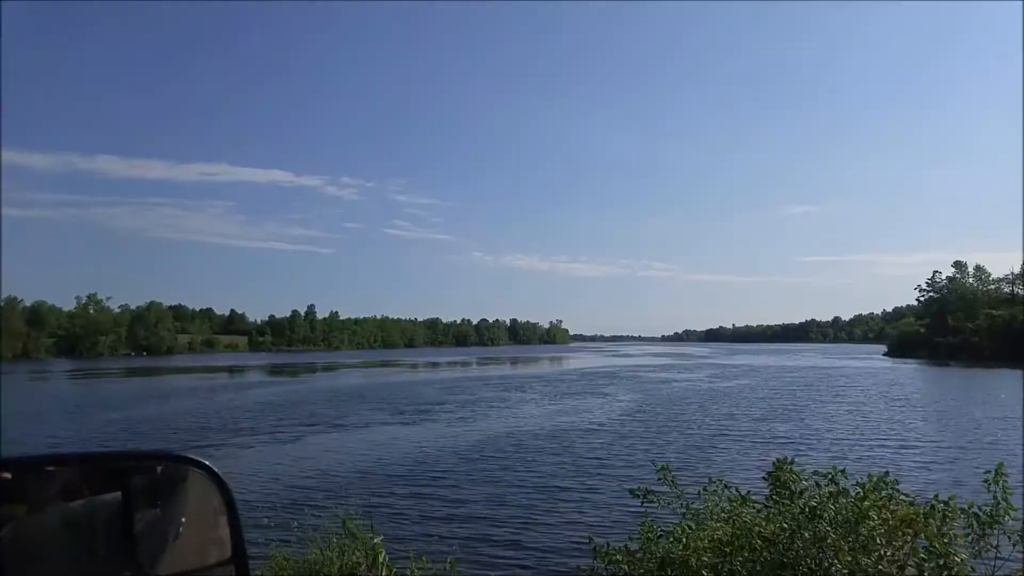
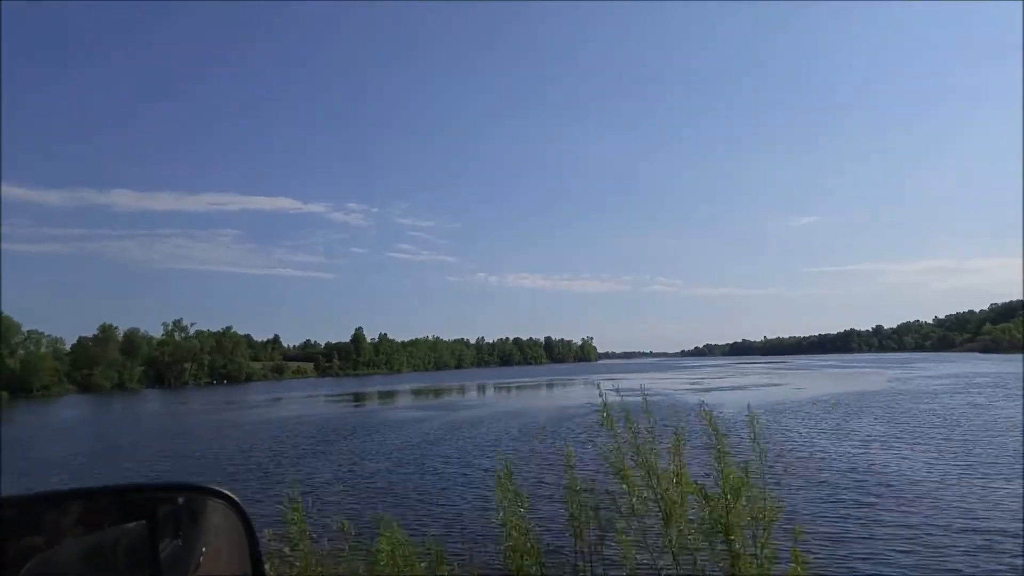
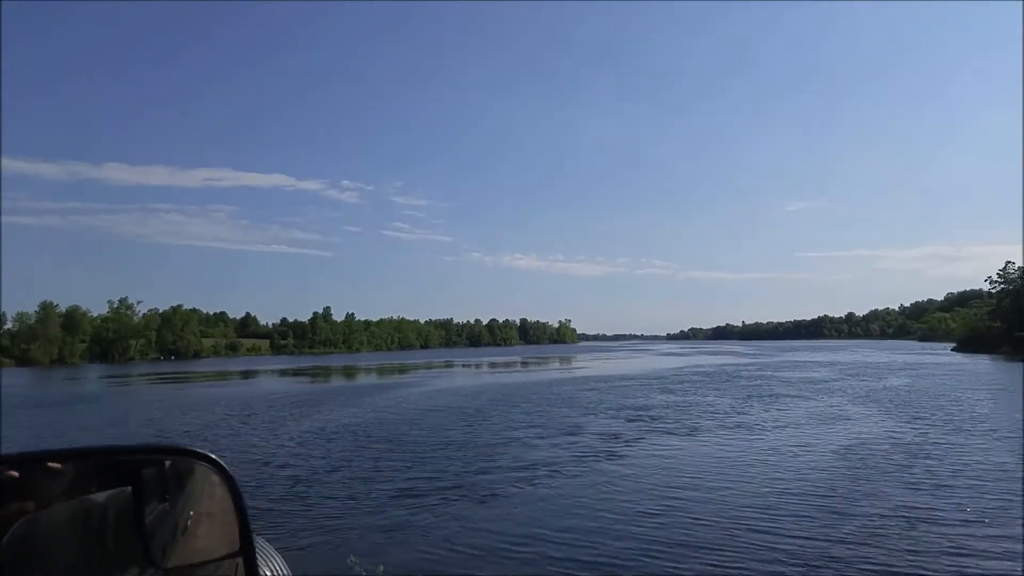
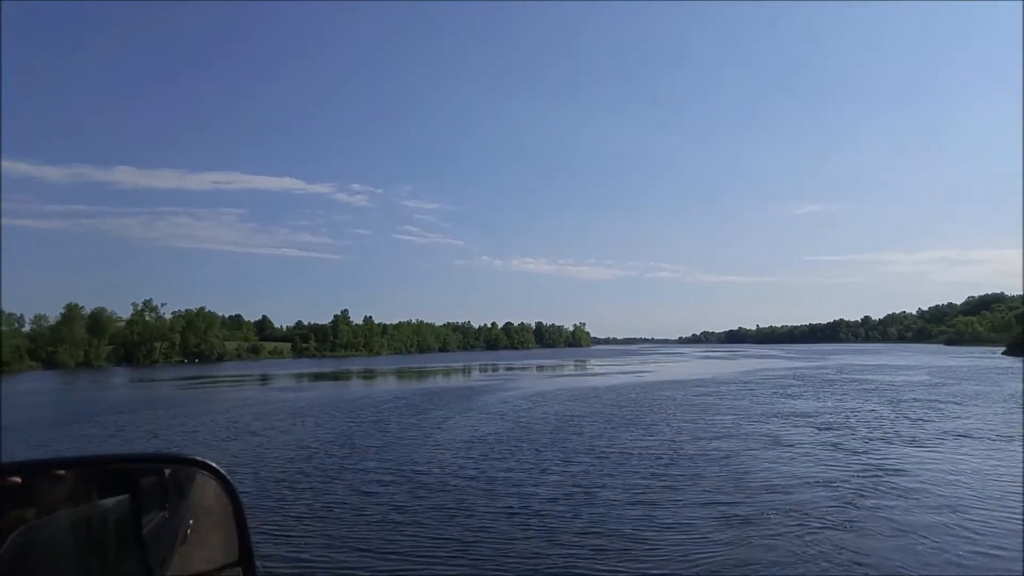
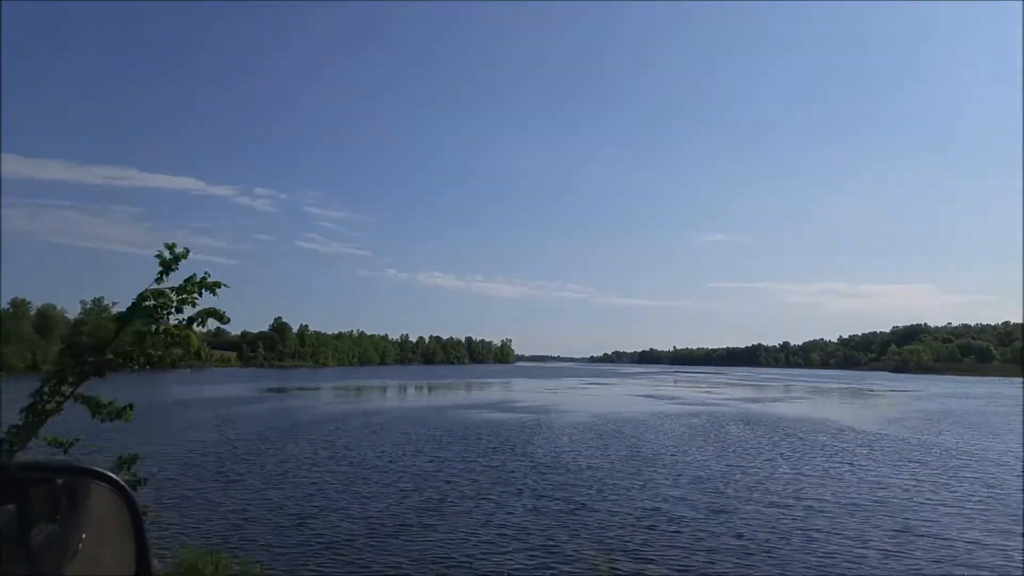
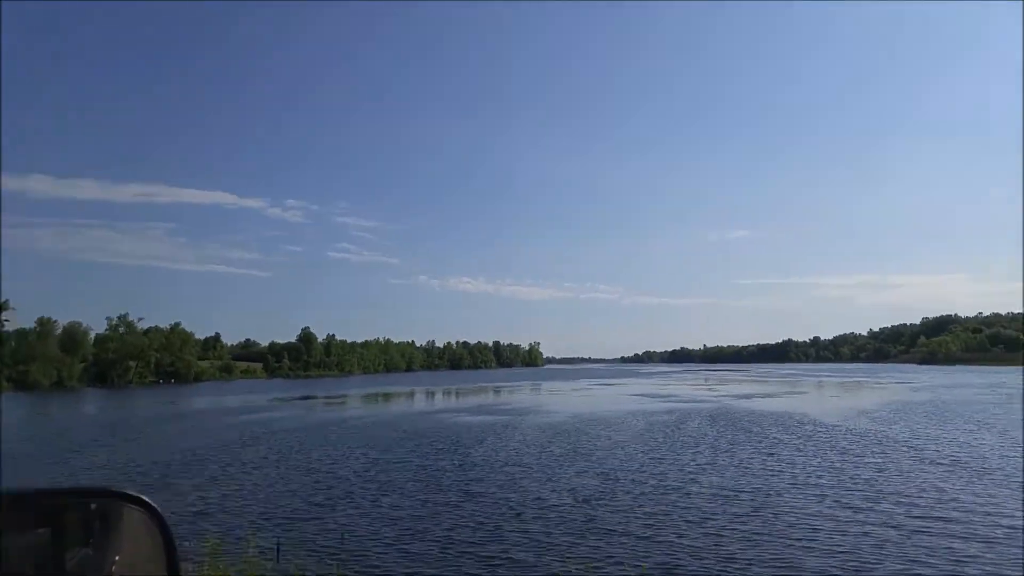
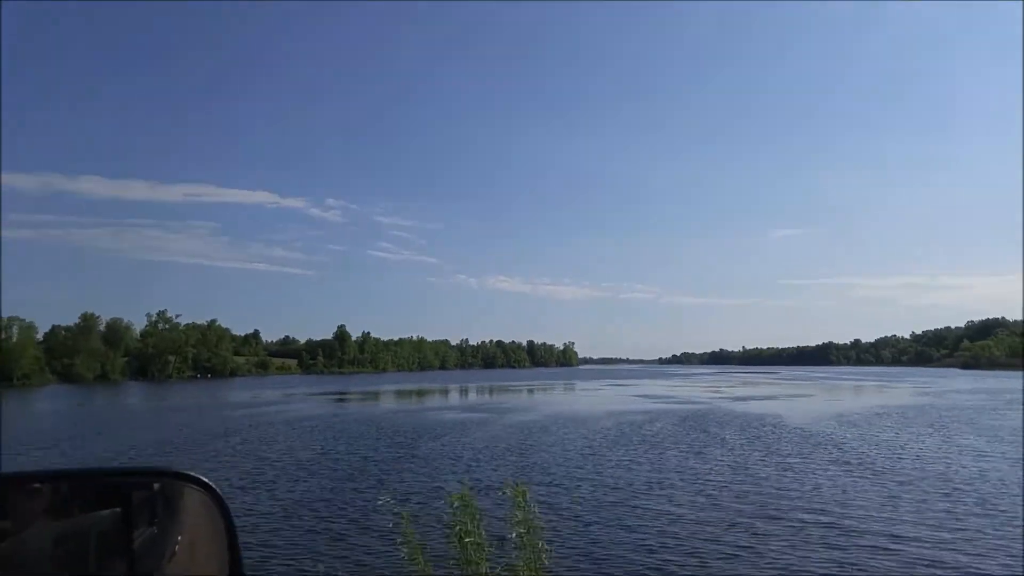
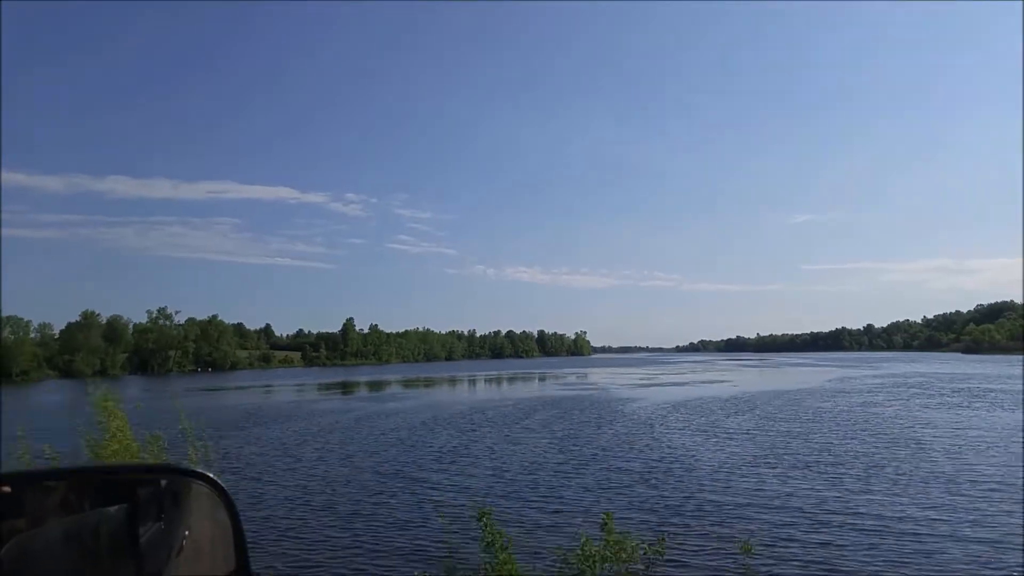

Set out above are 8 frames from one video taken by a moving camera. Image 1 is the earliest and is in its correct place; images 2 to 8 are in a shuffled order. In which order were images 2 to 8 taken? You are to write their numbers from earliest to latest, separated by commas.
3, 4, 8, 2, 7, 6, 5
